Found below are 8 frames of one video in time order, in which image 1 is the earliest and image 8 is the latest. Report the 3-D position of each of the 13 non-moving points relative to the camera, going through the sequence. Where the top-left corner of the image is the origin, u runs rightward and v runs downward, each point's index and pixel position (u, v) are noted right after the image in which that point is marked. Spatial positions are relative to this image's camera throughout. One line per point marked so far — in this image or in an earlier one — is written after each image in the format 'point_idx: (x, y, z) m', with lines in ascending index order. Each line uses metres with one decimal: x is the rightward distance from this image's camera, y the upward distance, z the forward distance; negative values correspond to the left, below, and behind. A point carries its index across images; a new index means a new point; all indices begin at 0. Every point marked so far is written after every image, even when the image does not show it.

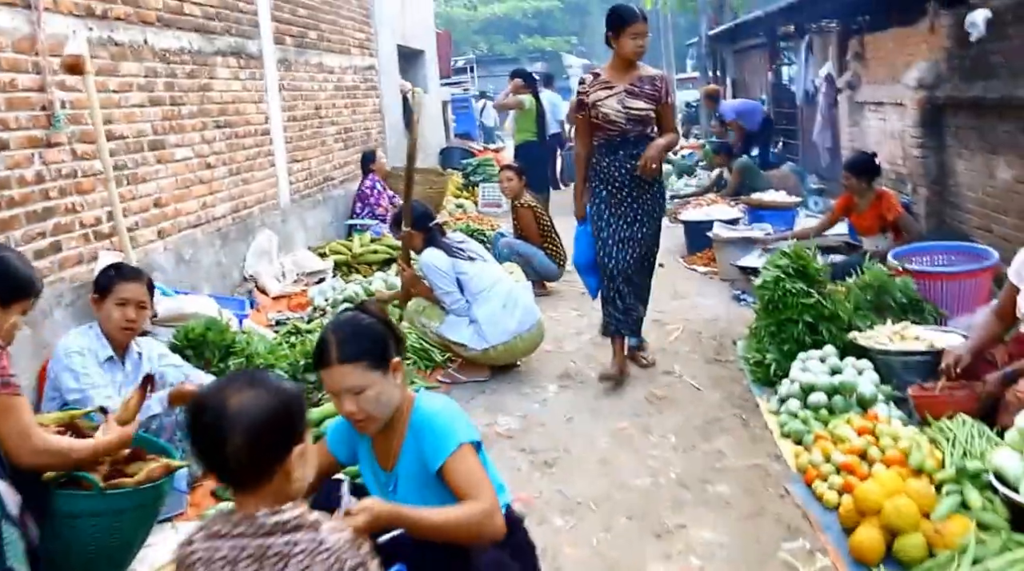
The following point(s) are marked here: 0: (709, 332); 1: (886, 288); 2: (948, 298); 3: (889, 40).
0: (+1.4, -0.3, +6.1) m
1: (+2.1, 0.0, +5.1) m
2: (+2.6, -0.1, +5.3) m
3: (+3.8, +2.4, +8.8) m
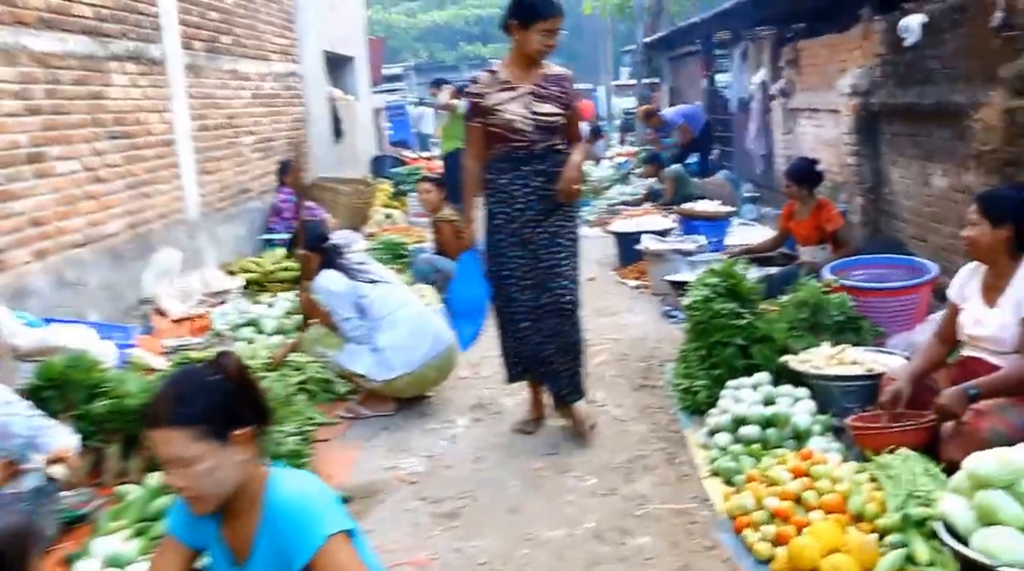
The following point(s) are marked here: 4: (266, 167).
0: (+0.8, -0.4, +5.7) m
1: (+1.7, -0.1, +4.7) m
2: (+2.1, -0.2, +5.0) m
3: (+3.0, +2.3, +8.6) m
4: (-3.2, +1.6, +11.8) m
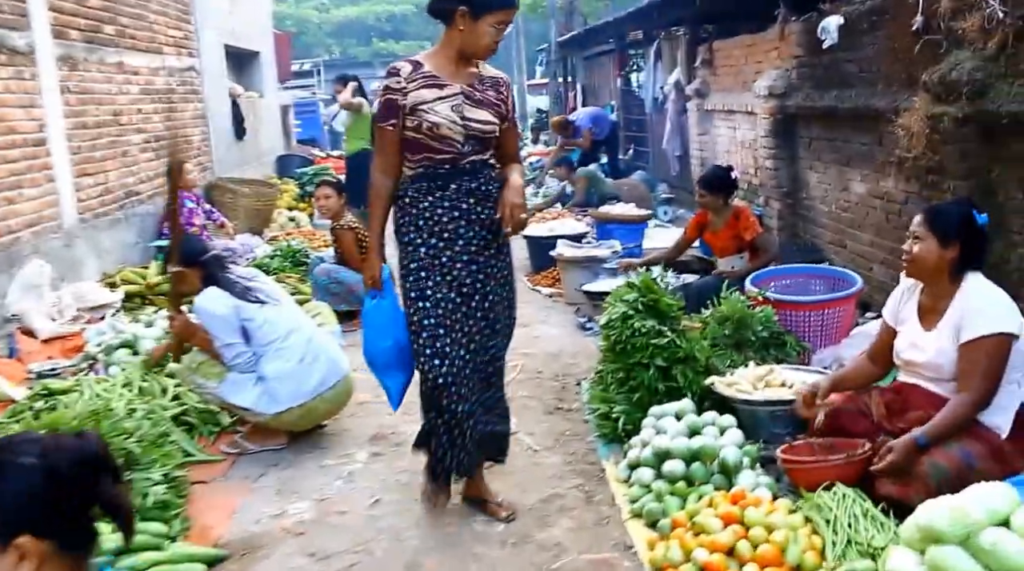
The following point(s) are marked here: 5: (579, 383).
0: (+0.2, -0.5, +5.3) m
1: (+1.2, -0.2, +4.4) m
2: (+1.6, -0.2, +4.7) m
3: (+2.1, +2.3, +8.4) m
4: (-4.4, +1.5, +11.0) m
5: (+0.4, -0.5, +5.0) m
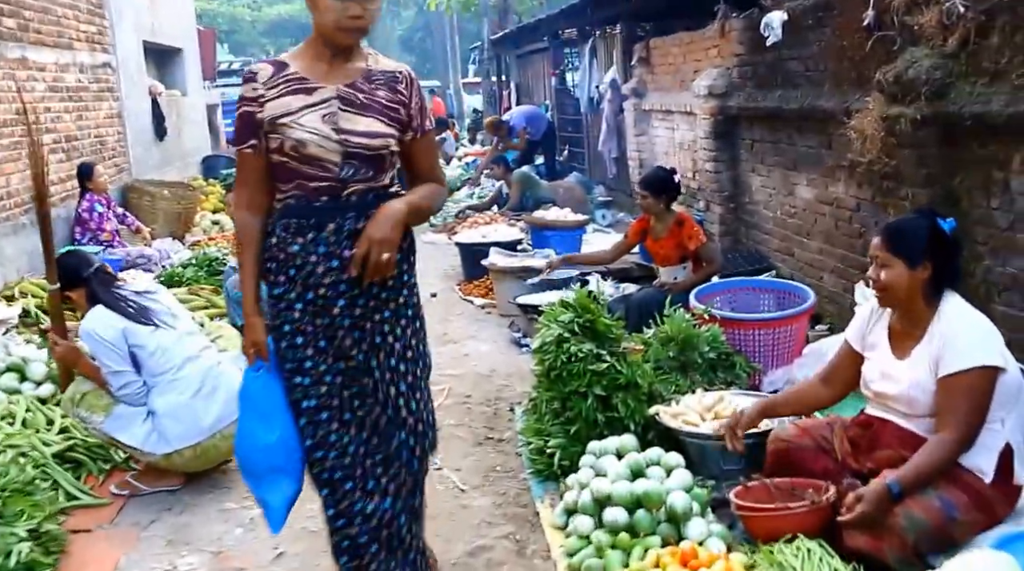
0: (-0.2, -0.6, +4.9) m
1: (+0.8, -0.3, +4.1) m
2: (+1.2, -0.3, +4.3) m
3: (+1.5, +2.2, +8.1) m
4: (-5.2, +1.3, +10.2) m
5: (0.0, -0.6, +4.6) m
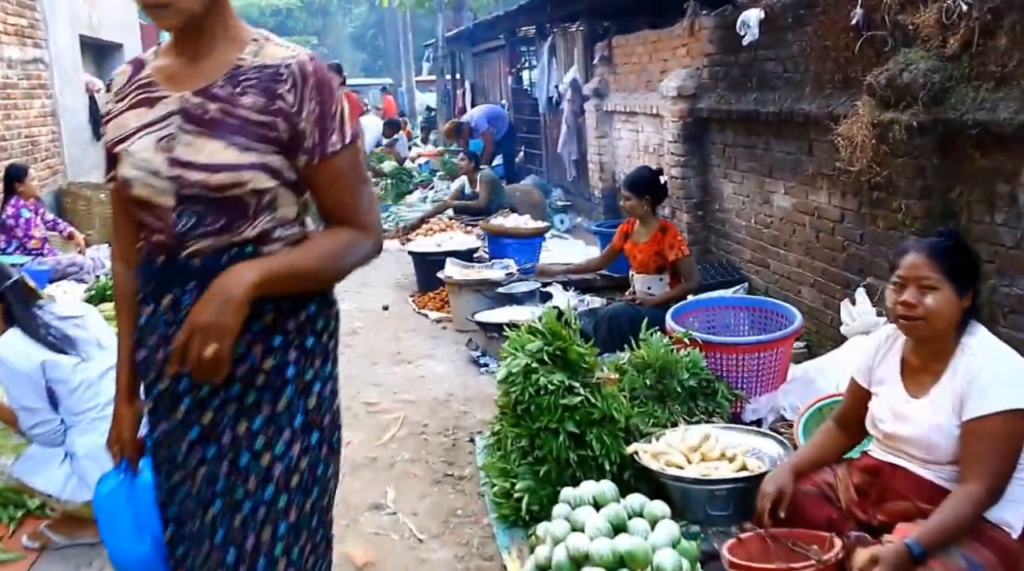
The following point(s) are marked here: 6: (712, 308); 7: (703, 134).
0: (-0.4, -0.7, +4.5) m
1: (+0.7, -0.4, +3.7) m
2: (+1.0, -0.4, +4.0) m
3: (+1.1, +2.1, +7.8) m
4: (-5.7, +1.2, +9.5) m
5: (-0.2, -0.7, +4.2) m
6: (+1.0, -0.1, +4.6) m
7: (+1.4, +1.1, +6.4) m
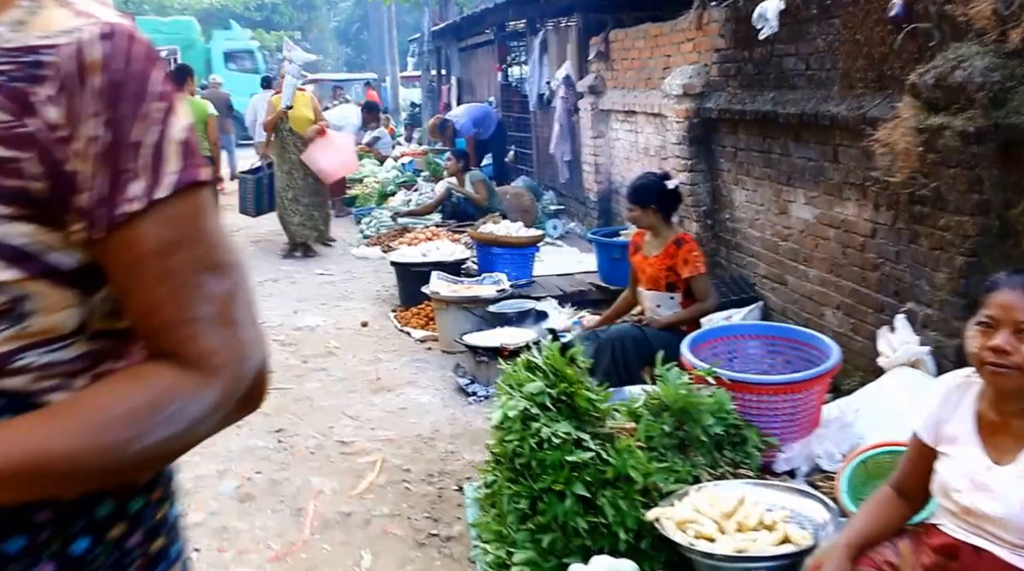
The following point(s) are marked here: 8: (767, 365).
0: (-0.4, -0.8, +4.0) m
1: (+0.6, -0.5, +3.2) m
2: (+1.0, -0.5, +3.5) m
3: (+1.0, +2.0, +7.3) m
4: (-5.8, +1.1, +8.9) m
5: (-0.2, -0.8, +3.7) m
6: (+1.0, -0.2, +4.1) m
7: (+1.3, +1.0, +5.9) m
8: (+1.2, -0.4, +4.2) m
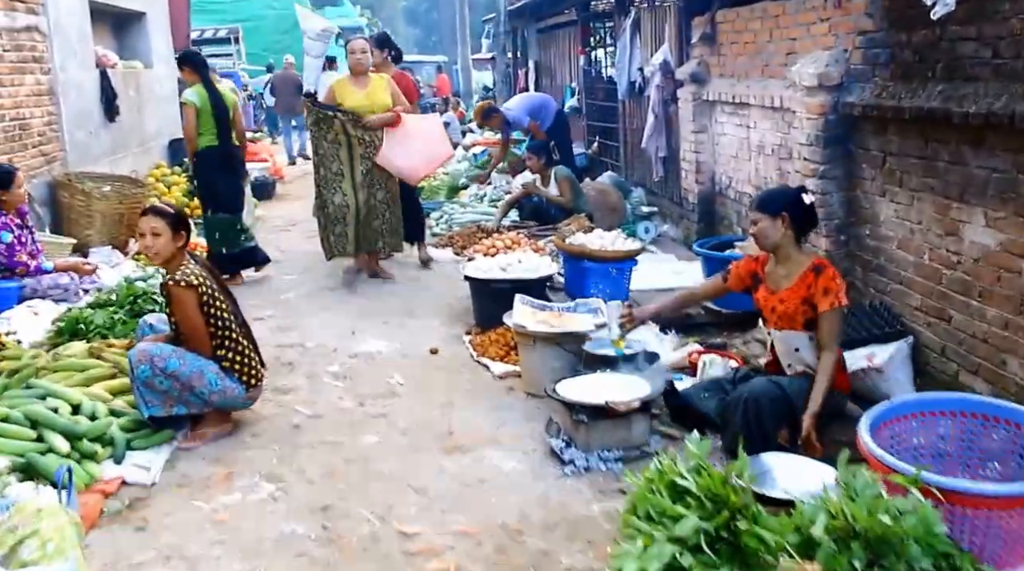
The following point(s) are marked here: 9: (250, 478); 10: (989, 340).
0: (0.0, -0.9, +3.0) m
1: (+1.0, -0.7, +2.2) m
2: (+1.4, -0.7, +2.5) m
3: (+1.7, +1.9, +6.2) m
4: (-5.0, +1.2, +8.4) m
5: (+0.2, -1.0, +2.8) m
6: (+1.4, -0.5, +3.1) m
7: (+1.9, +0.8, +4.9) m
8: (+1.6, -0.6, +3.1) m
9: (-1.0, -0.8, +3.5) m
10: (+2.1, -0.3, +3.7) m
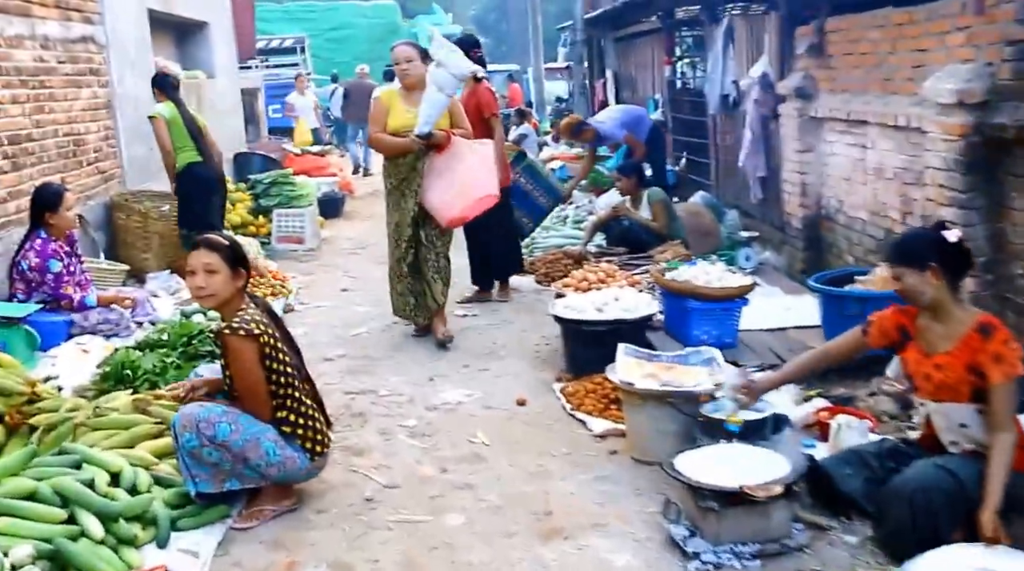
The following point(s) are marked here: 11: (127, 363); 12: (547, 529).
0: (+0.4, -1.1, +2.4) m
1: (+1.3, -0.9, +1.5) m
2: (+1.7, -0.9, +1.8) m
3: (+2.3, +1.6, +5.5) m
4: (-4.2, +1.0, +8.0) m
5: (+0.5, -1.2, +2.1) m
6: (+1.8, -0.7, +2.3) m
7: (+2.4, +0.6, +4.1) m
8: (+2.0, -0.8, +2.4) m
9: (-0.7, -0.9, +3.0) m
10: (+2.5, -0.5, +2.9) m
11: (-1.8, -0.4, +4.0) m
12: (+0.1, -0.9, +3.2) m
